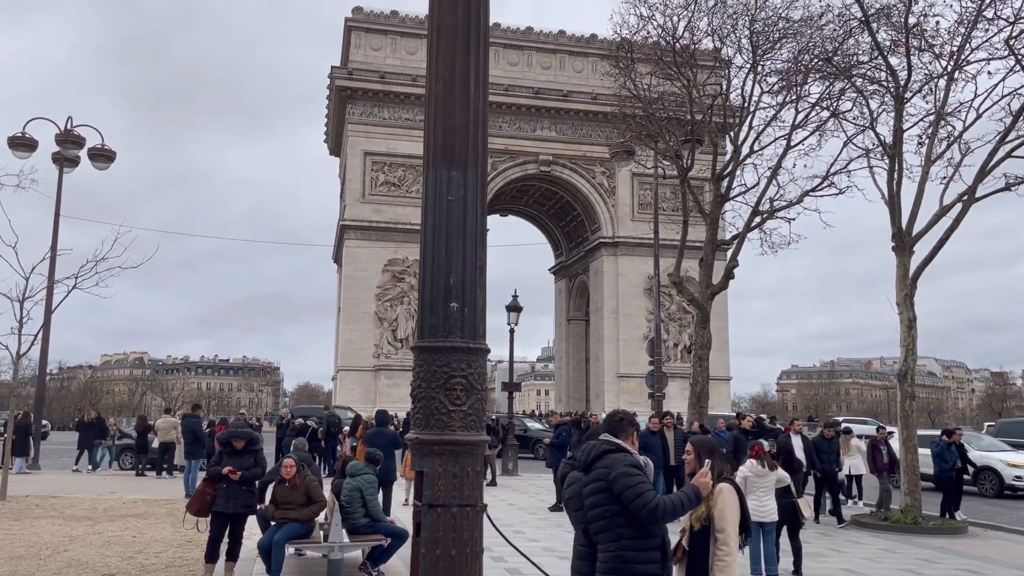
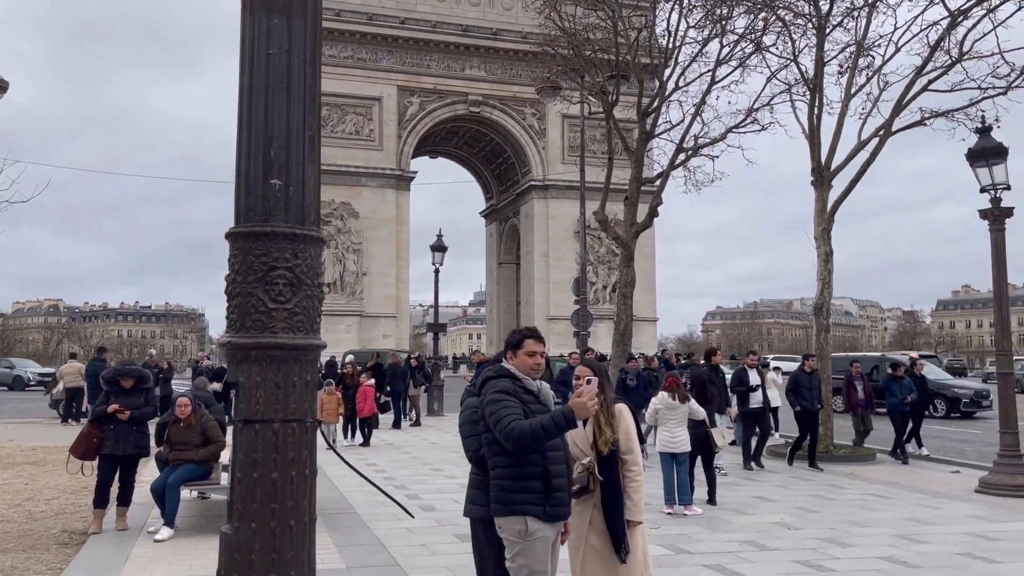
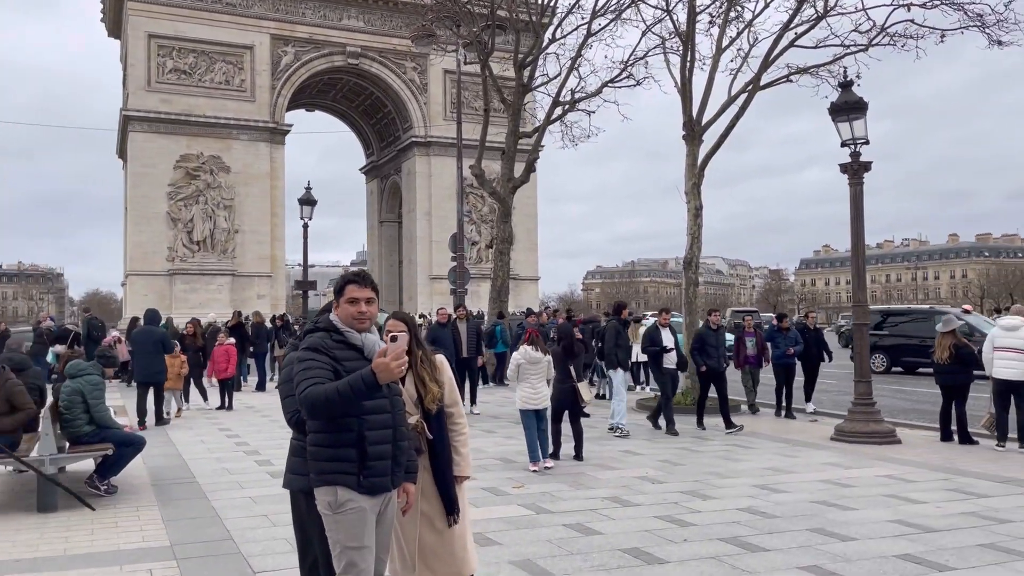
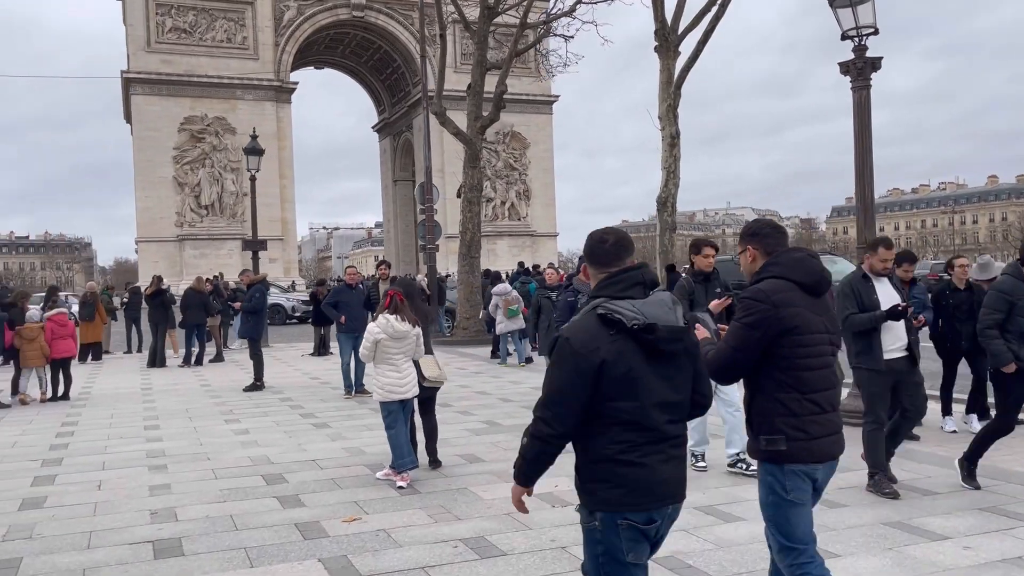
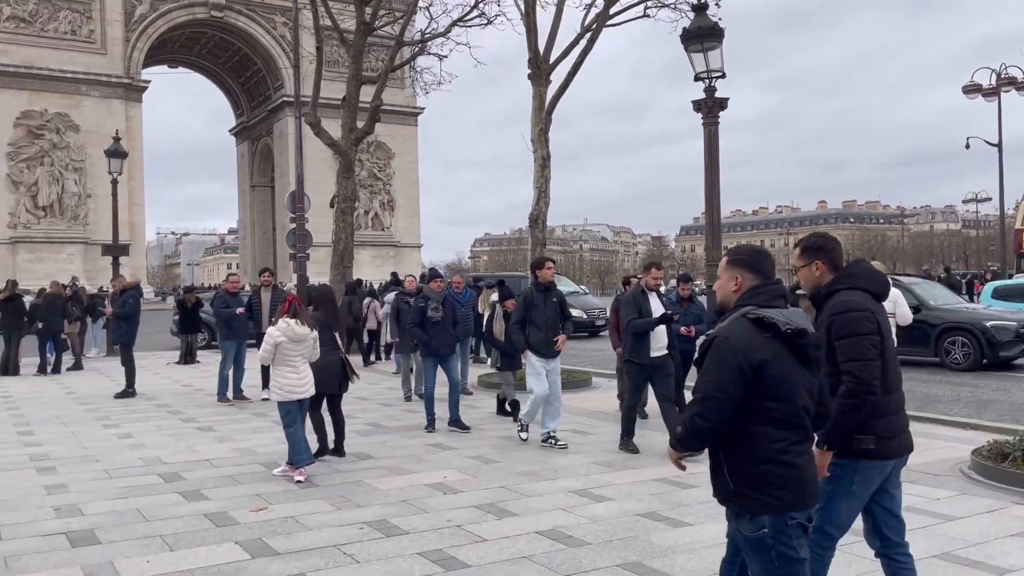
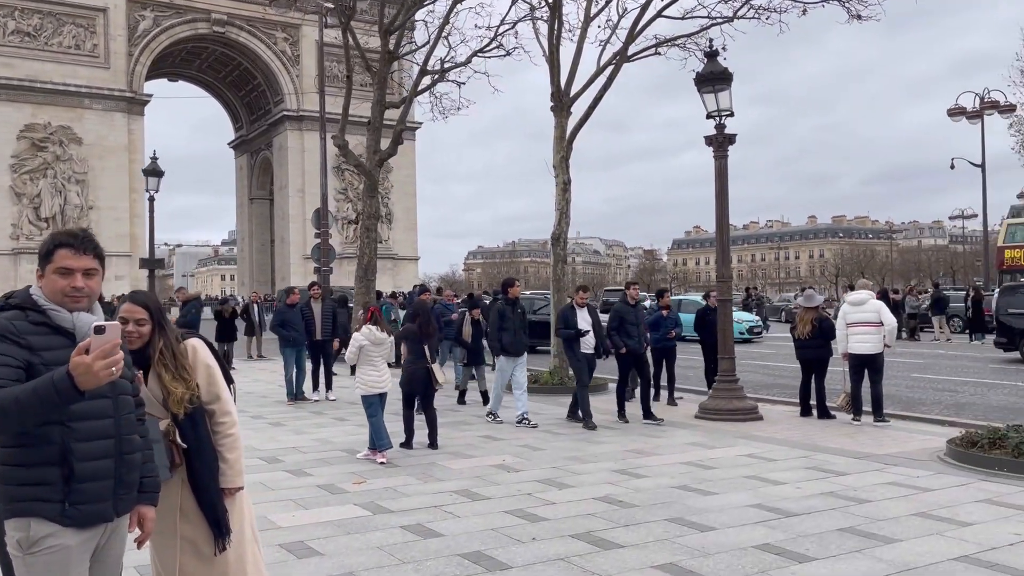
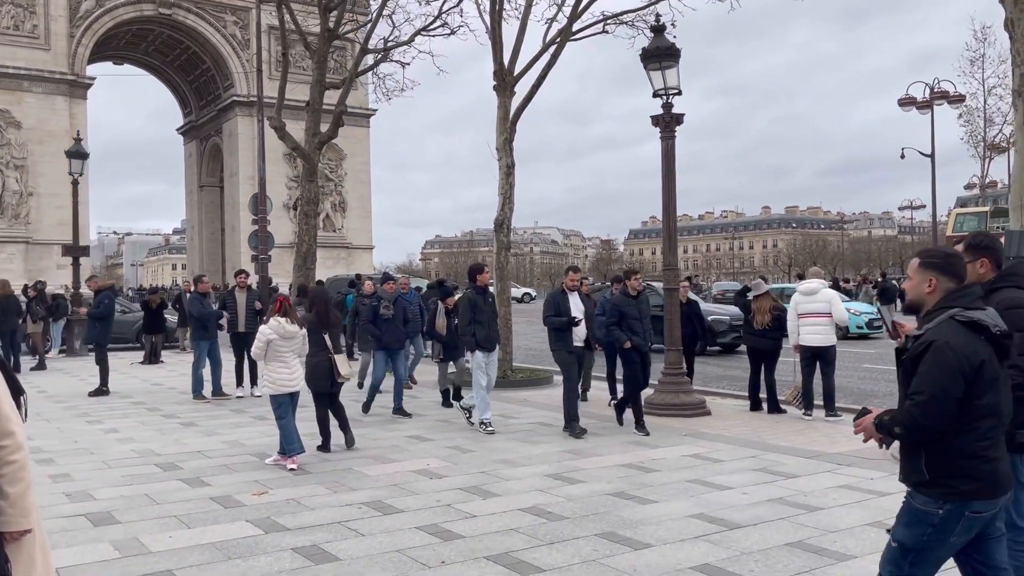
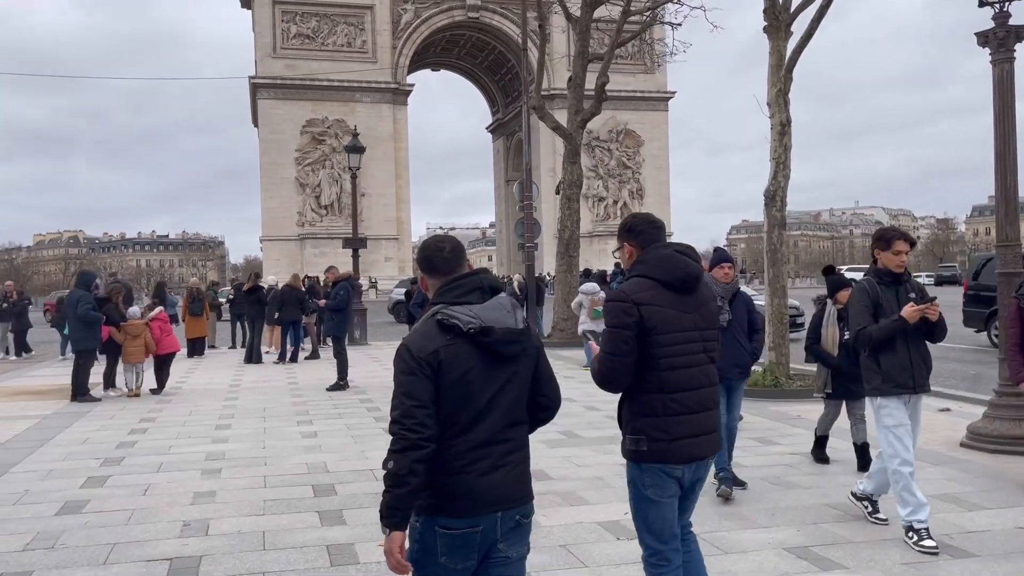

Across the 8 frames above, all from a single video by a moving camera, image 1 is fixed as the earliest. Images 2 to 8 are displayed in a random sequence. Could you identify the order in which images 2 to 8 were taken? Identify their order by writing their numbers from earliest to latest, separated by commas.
2, 3, 6, 7, 5, 4, 8
